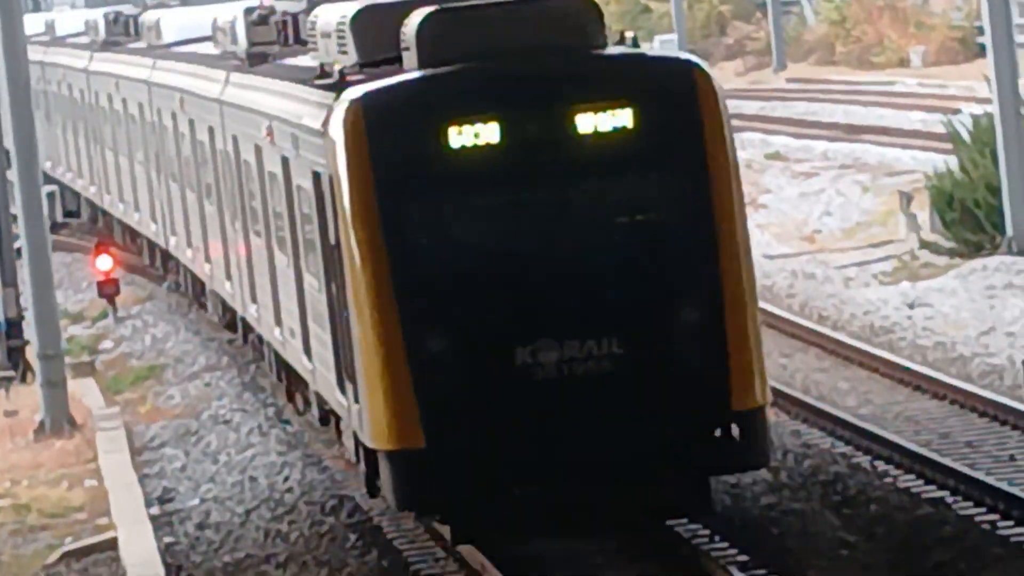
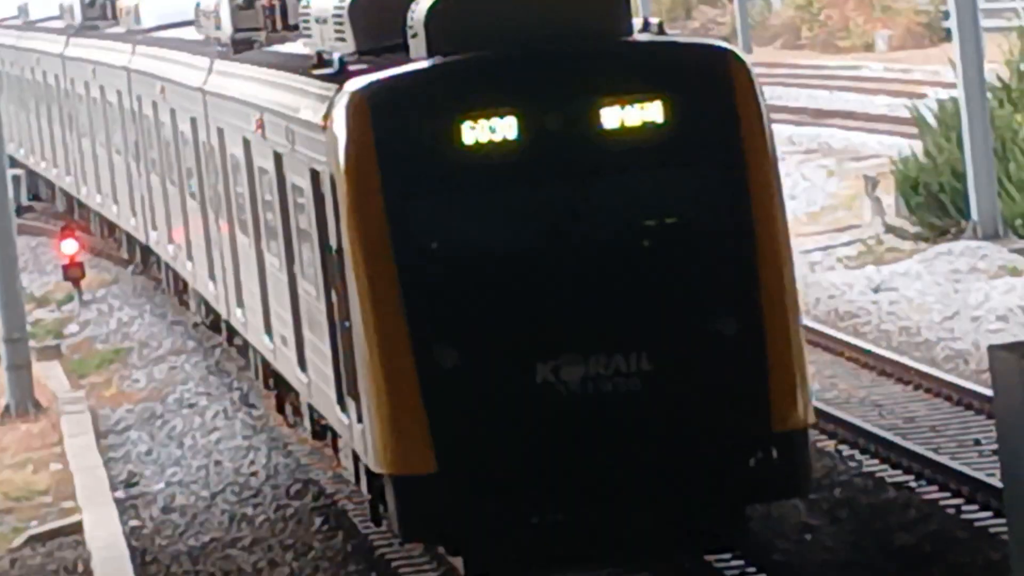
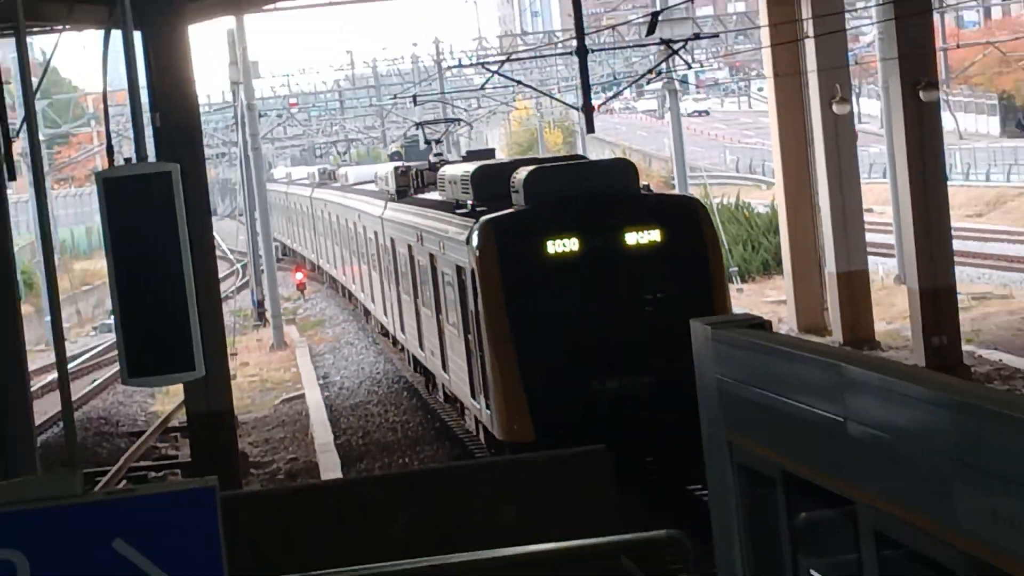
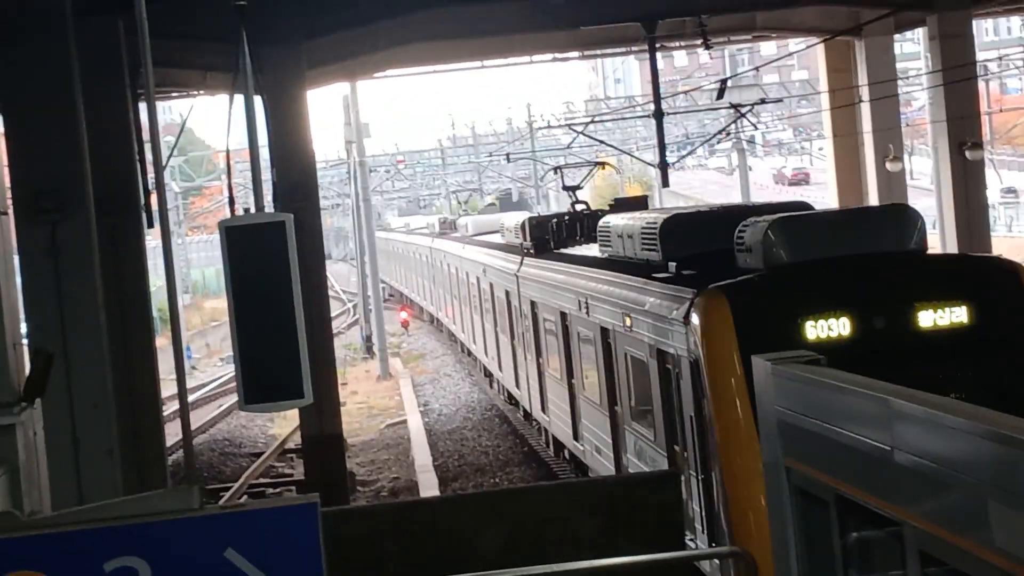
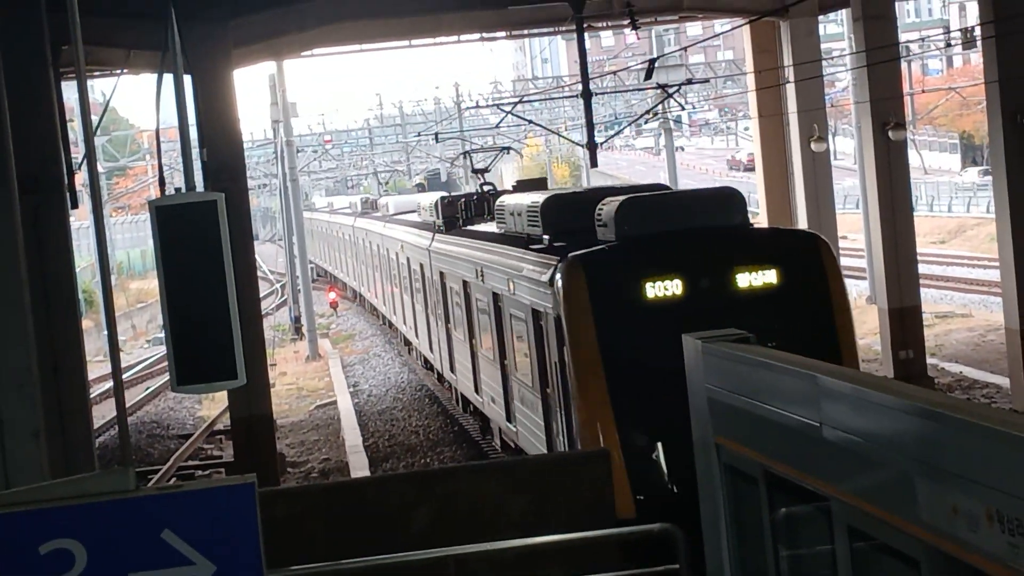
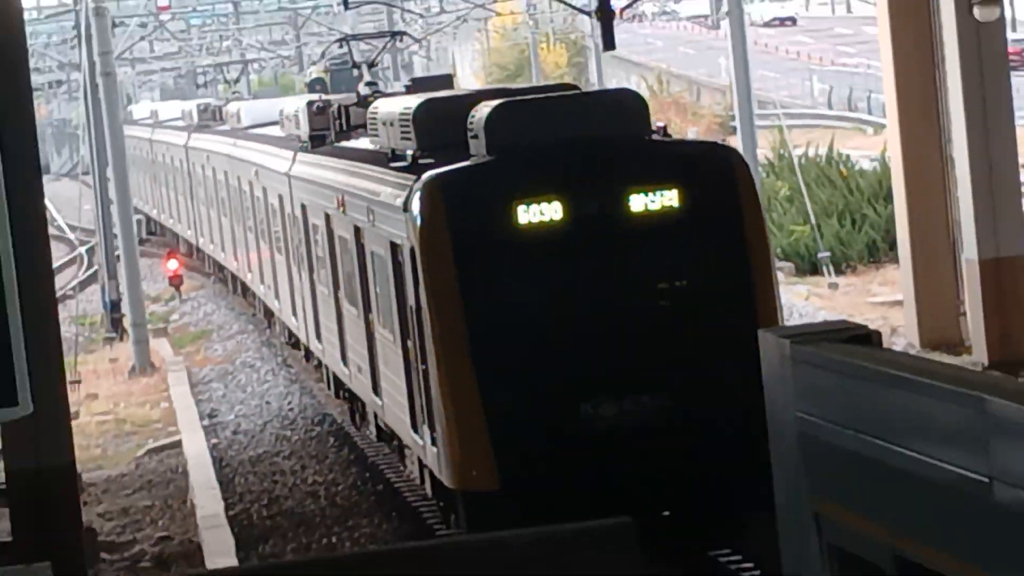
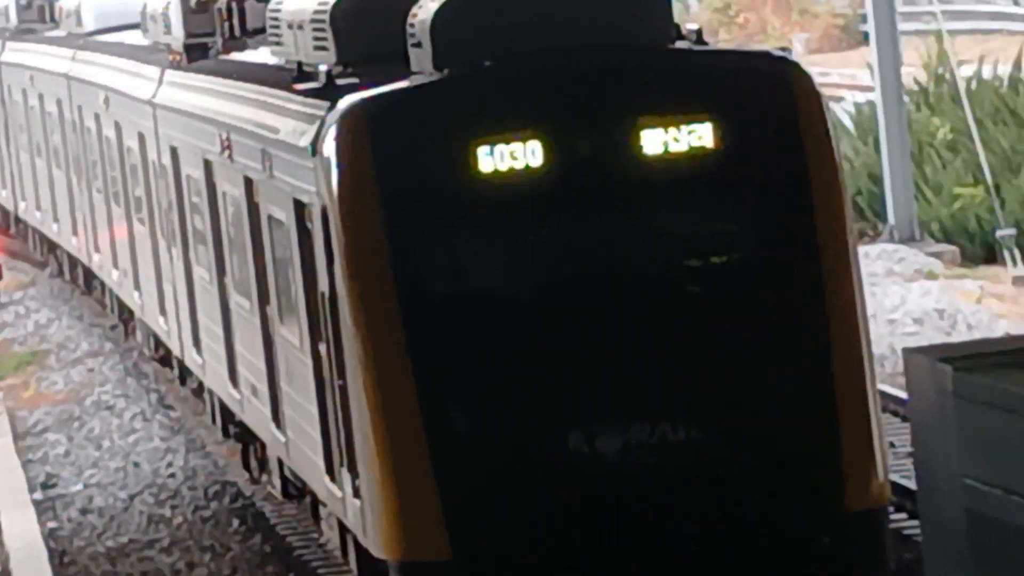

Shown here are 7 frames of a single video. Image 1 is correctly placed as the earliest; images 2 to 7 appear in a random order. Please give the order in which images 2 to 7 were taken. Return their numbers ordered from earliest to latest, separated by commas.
2, 7, 6, 3, 5, 4
